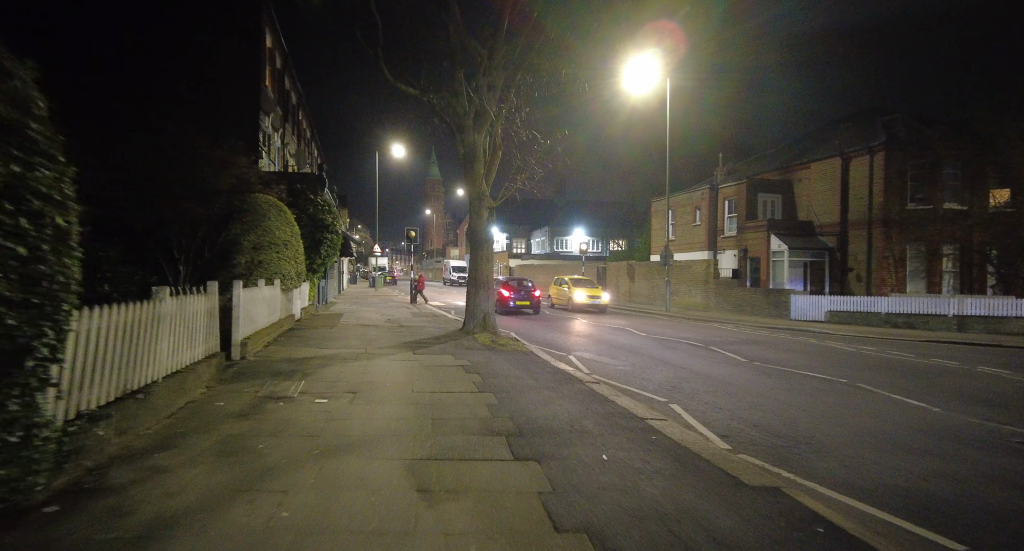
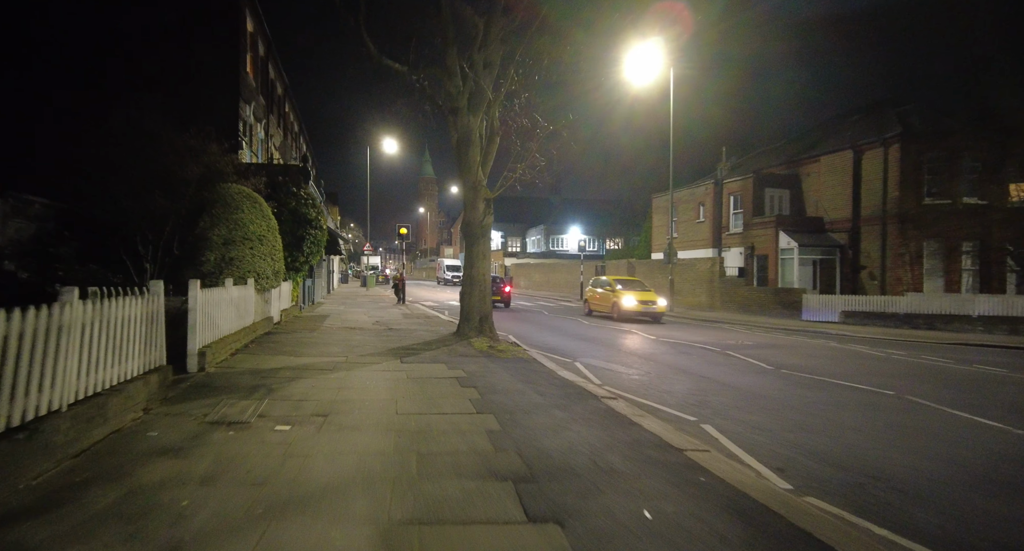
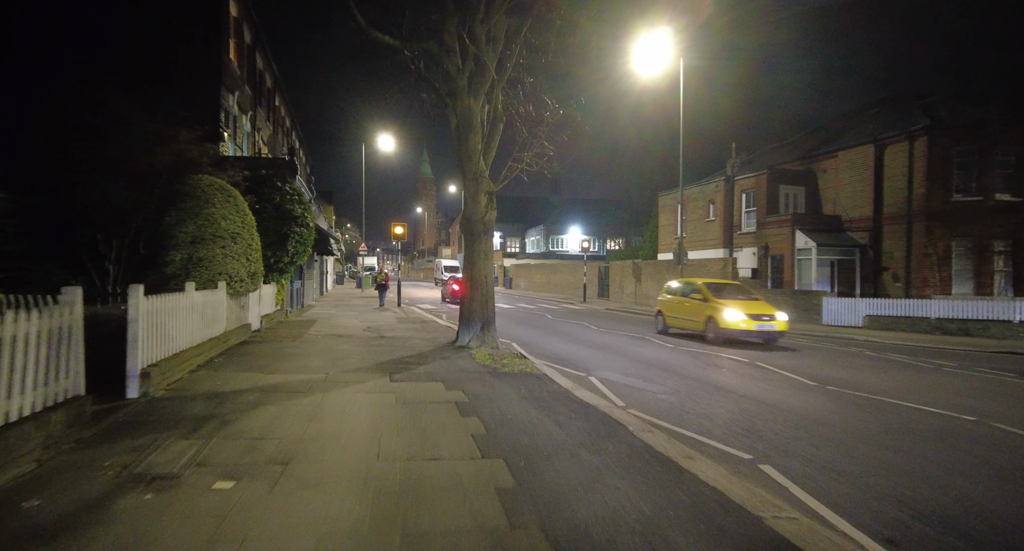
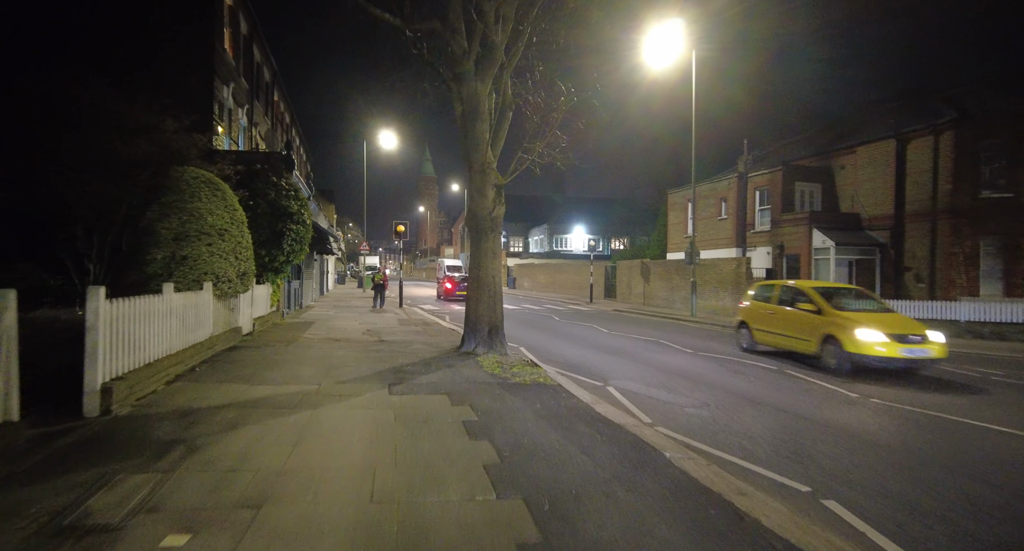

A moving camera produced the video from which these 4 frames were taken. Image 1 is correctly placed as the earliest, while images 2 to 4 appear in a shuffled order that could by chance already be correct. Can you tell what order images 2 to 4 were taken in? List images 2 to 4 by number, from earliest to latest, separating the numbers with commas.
2, 3, 4
